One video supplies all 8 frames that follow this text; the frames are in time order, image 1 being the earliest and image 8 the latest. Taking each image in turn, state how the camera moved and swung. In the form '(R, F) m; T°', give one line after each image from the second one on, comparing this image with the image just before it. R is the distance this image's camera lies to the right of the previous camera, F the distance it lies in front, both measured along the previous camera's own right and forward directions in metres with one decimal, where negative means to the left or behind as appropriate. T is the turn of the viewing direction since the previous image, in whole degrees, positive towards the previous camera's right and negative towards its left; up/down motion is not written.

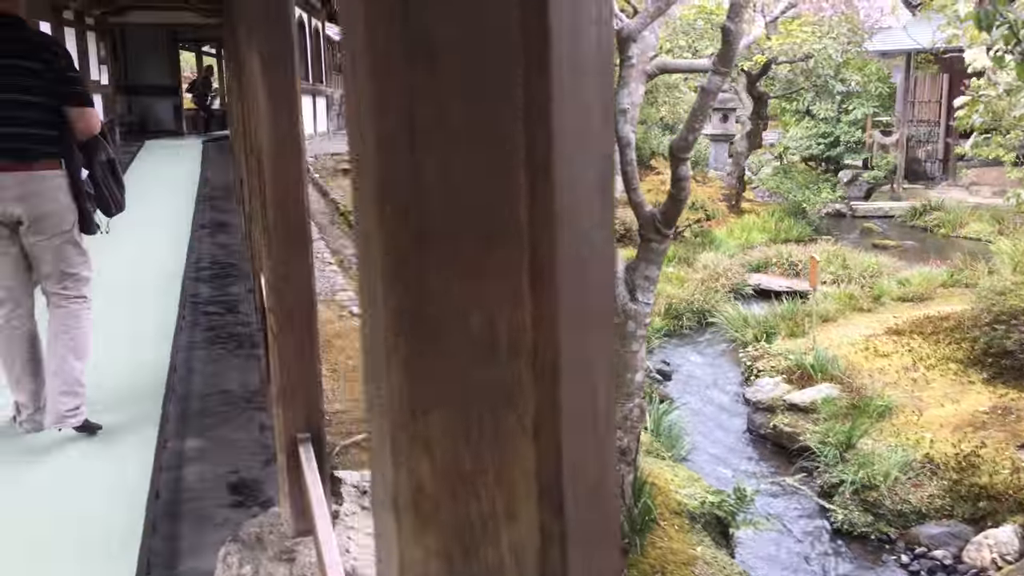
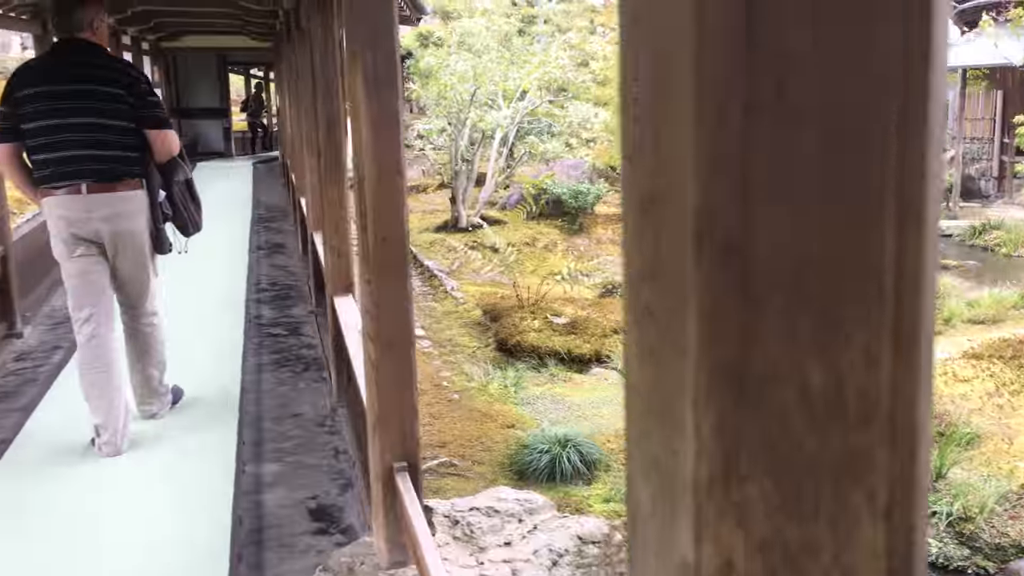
(-0.2, 0.0) m; -2°
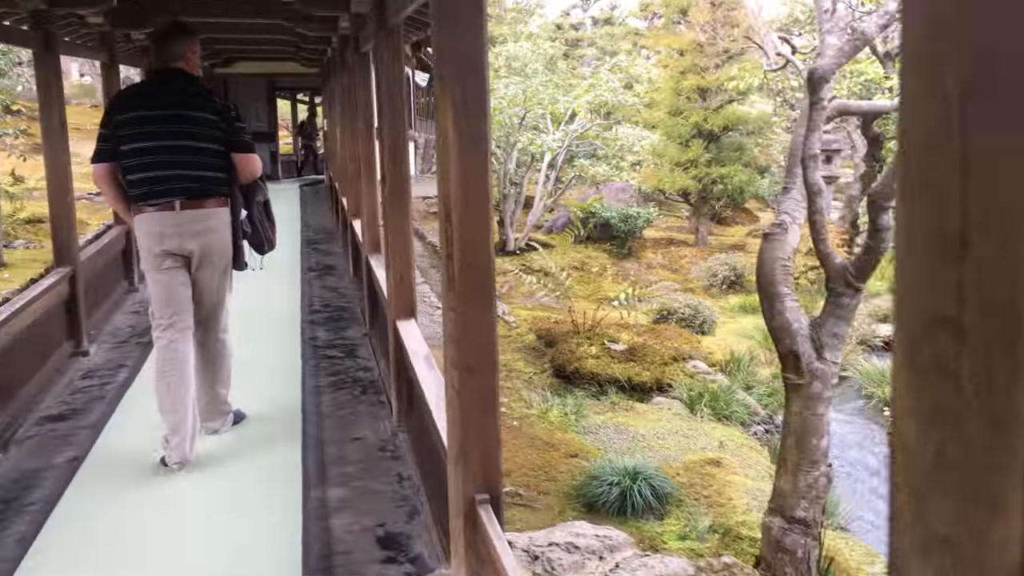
(-0.1, +0.1) m; -2°
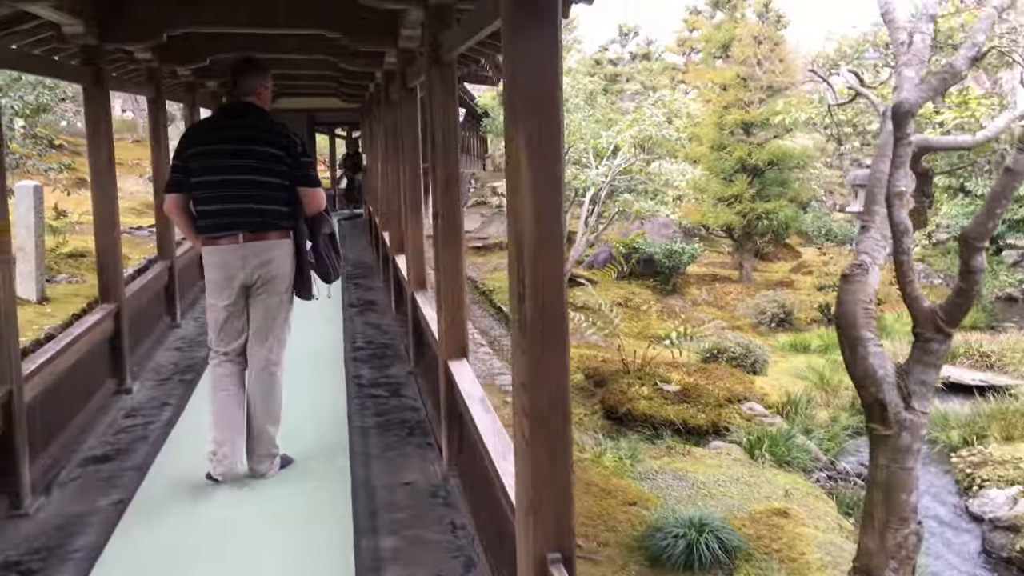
(-0.1, +0.1) m; -2°
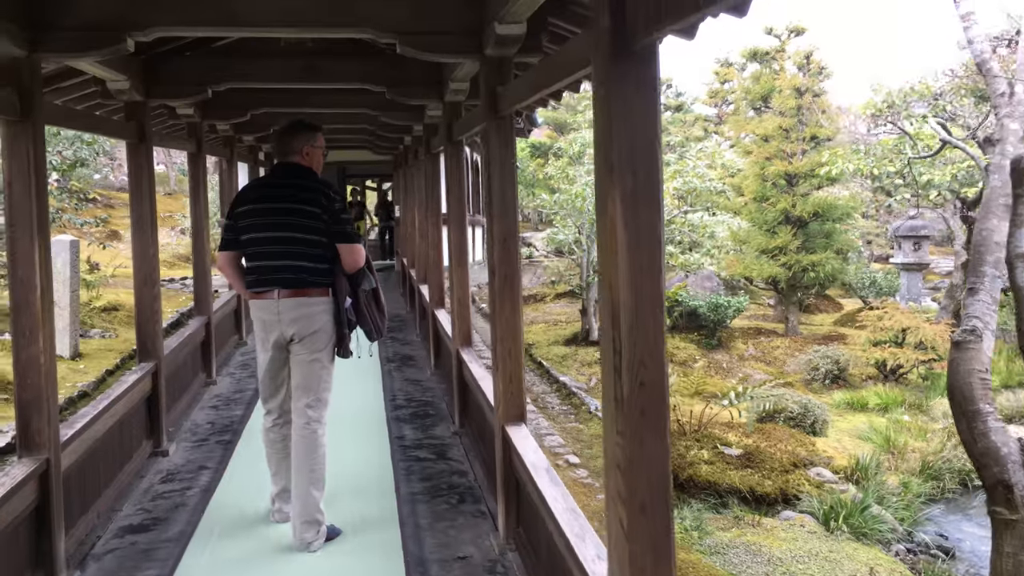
(-0.2, +0.2) m; -2°
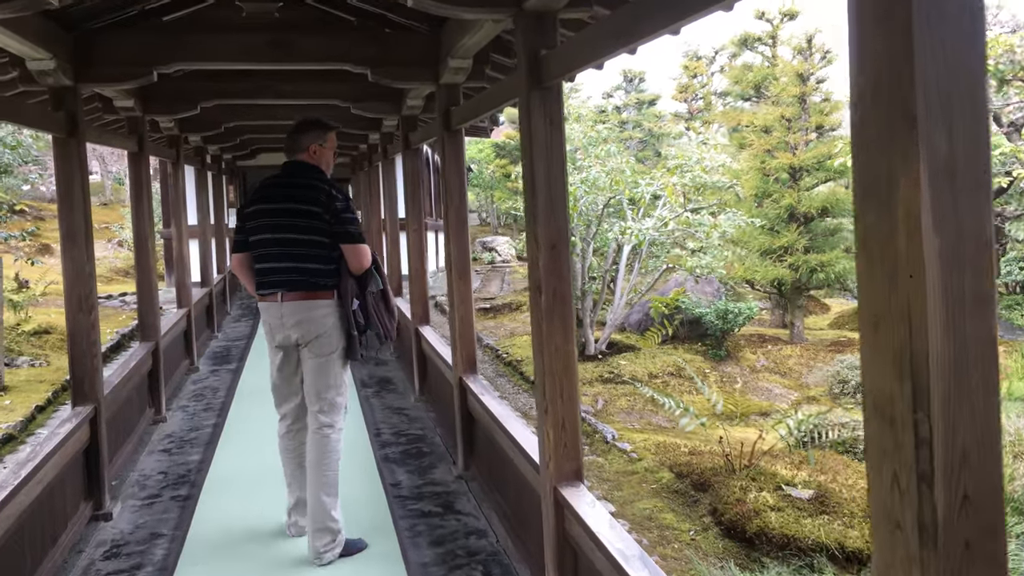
(-0.3, +0.8) m; +3°
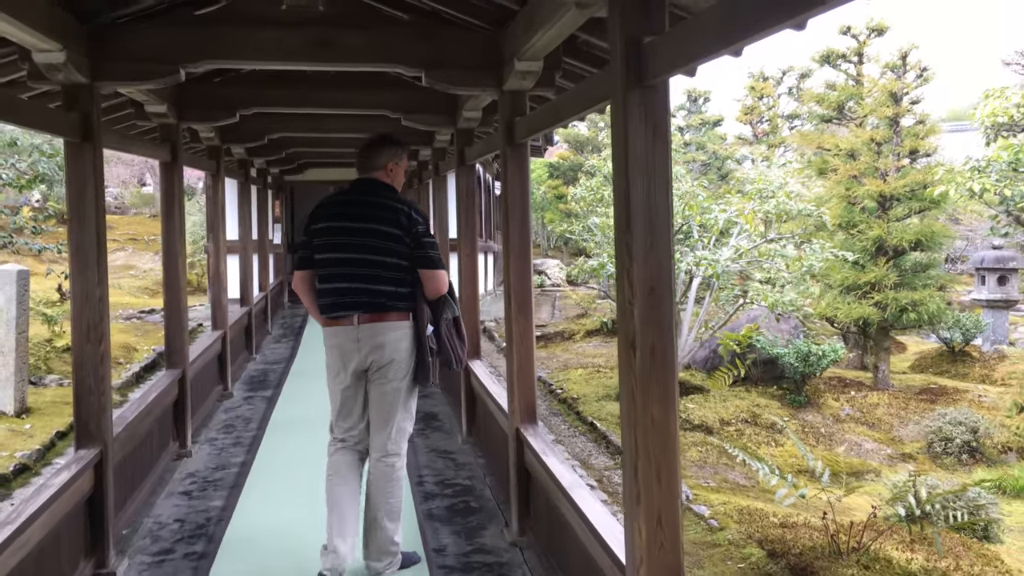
(-0.1, +0.6) m; -3°
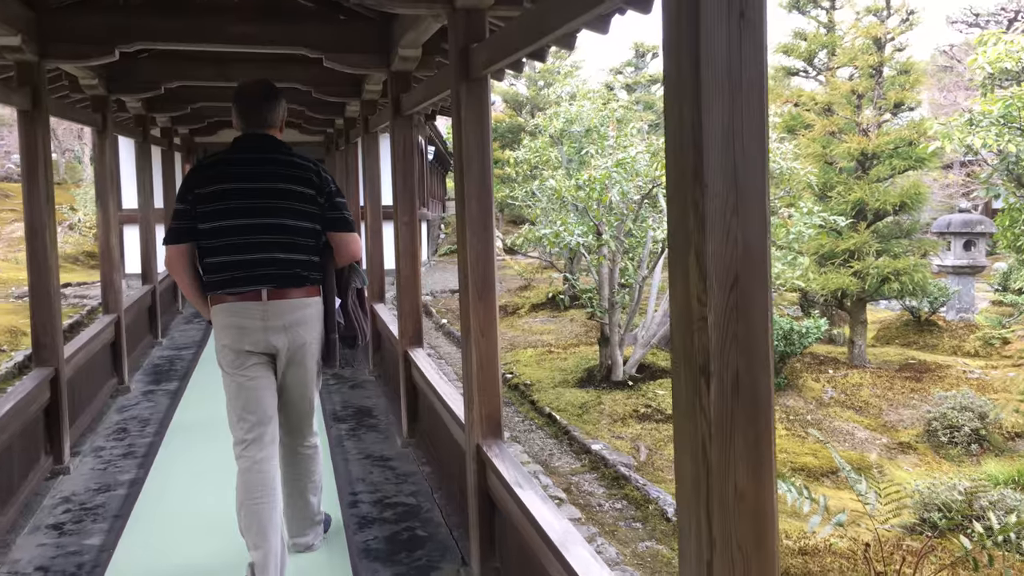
(-0.1, +0.9) m; +5°
